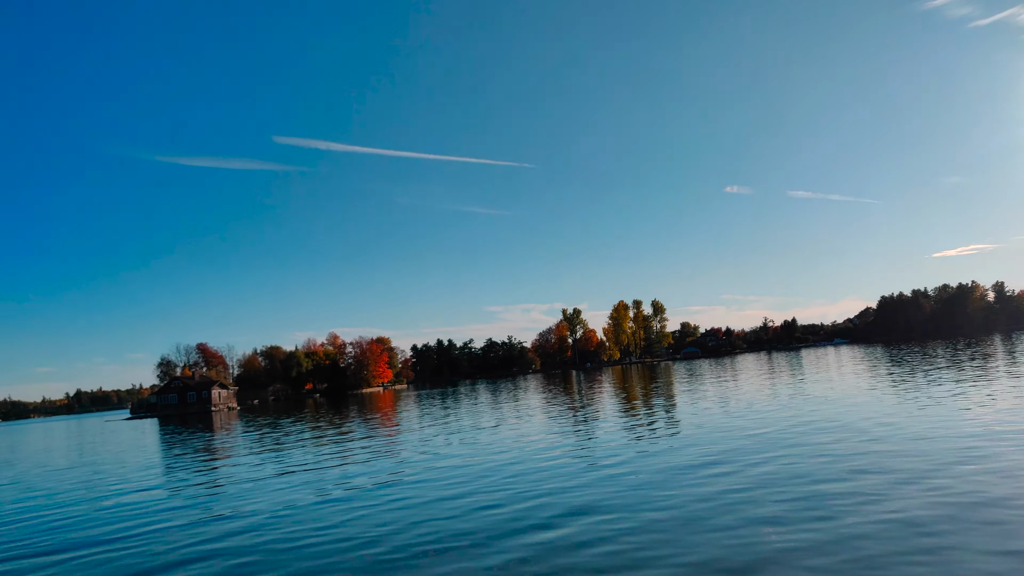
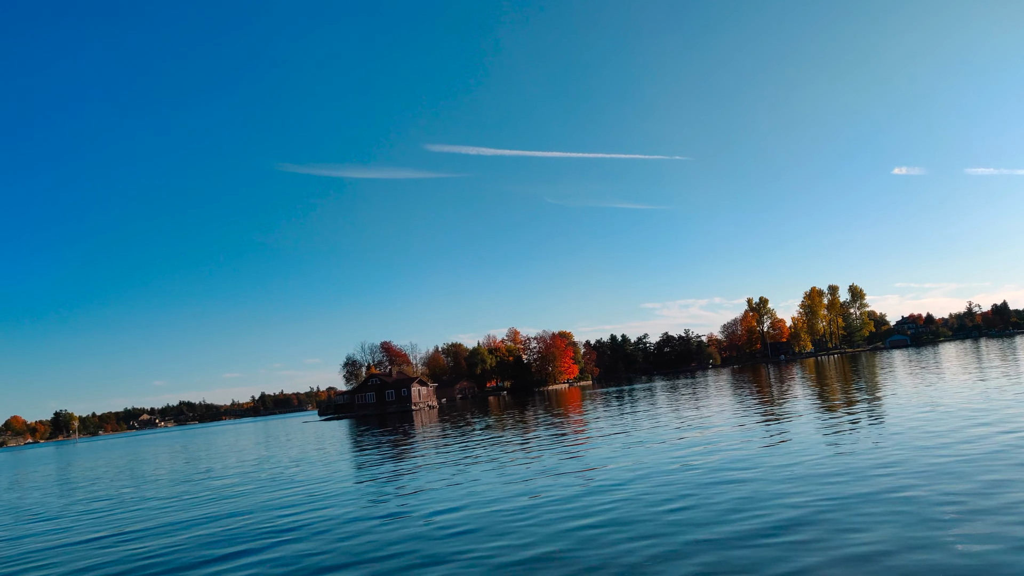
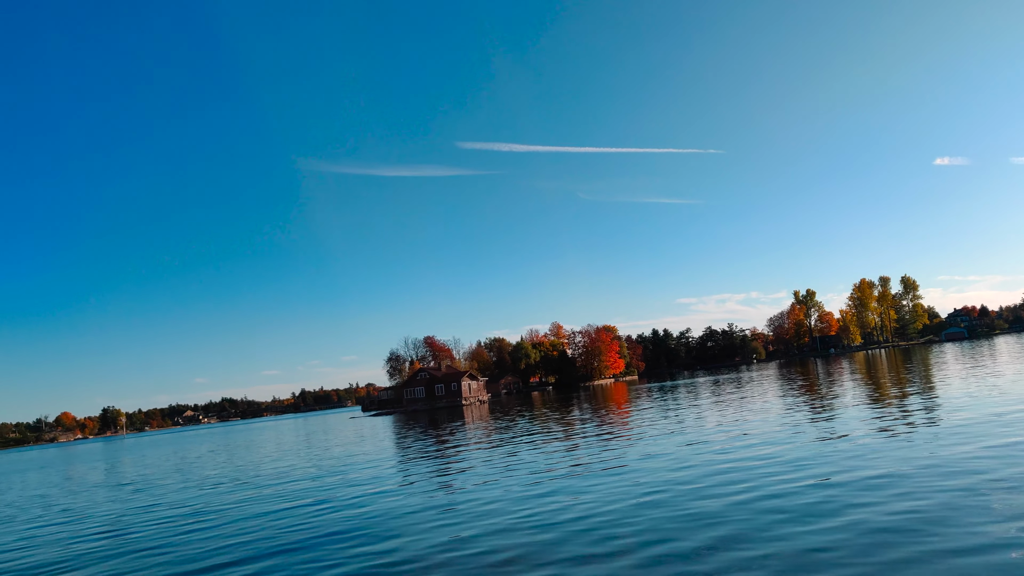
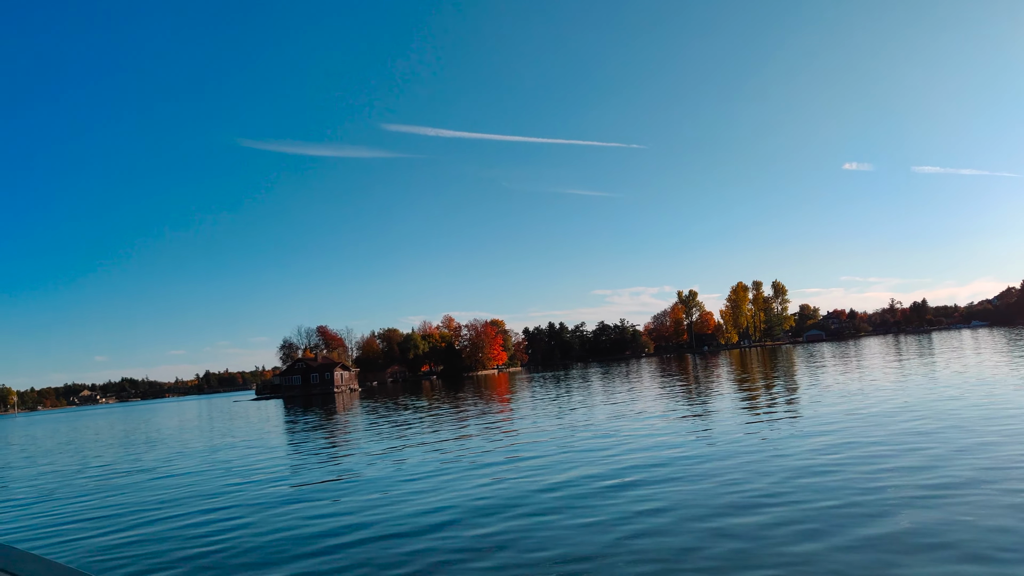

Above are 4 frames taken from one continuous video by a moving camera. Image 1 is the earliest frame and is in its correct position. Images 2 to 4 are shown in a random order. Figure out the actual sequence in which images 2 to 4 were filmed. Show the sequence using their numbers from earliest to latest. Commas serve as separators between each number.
4, 2, 3
